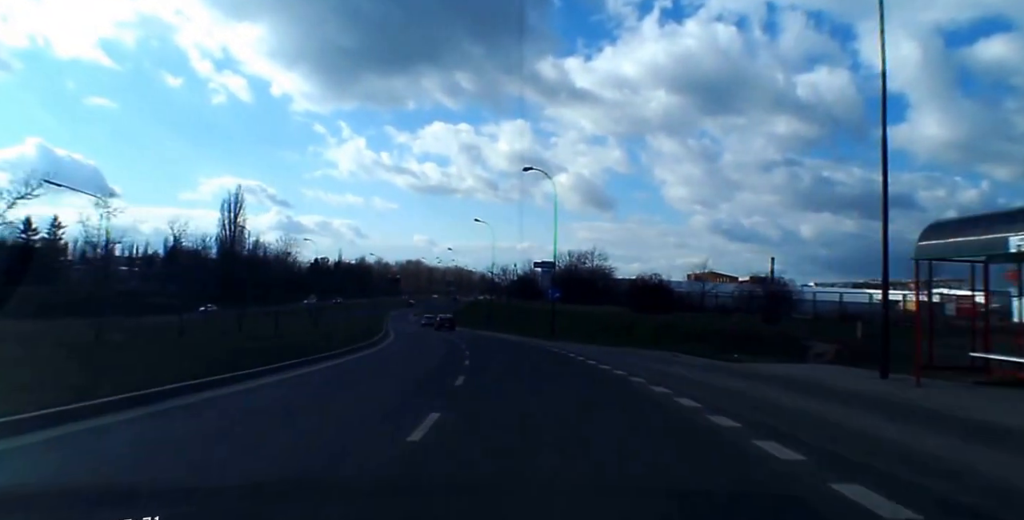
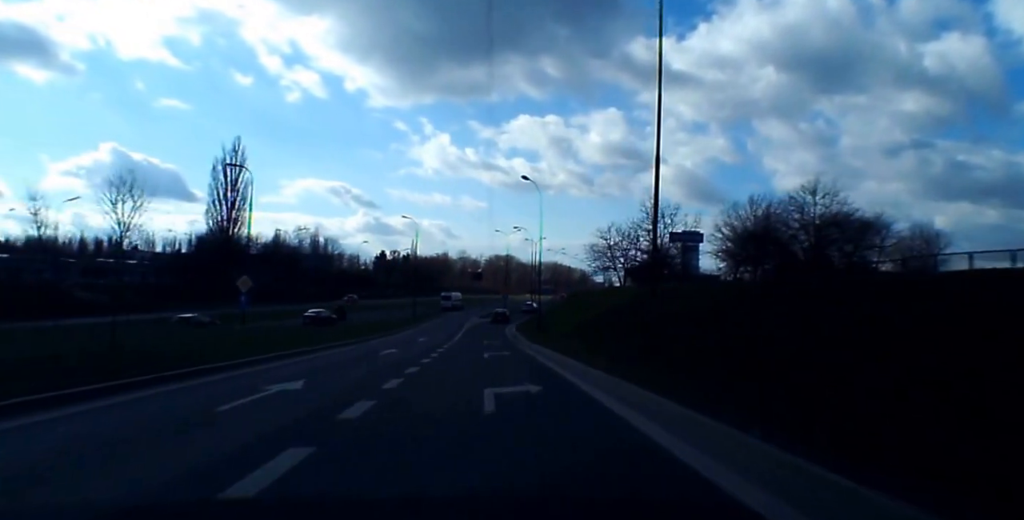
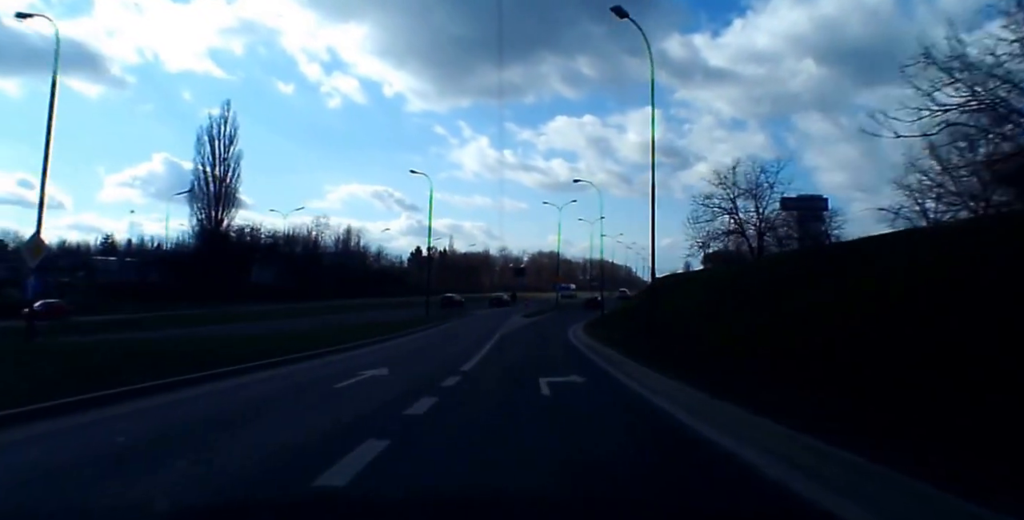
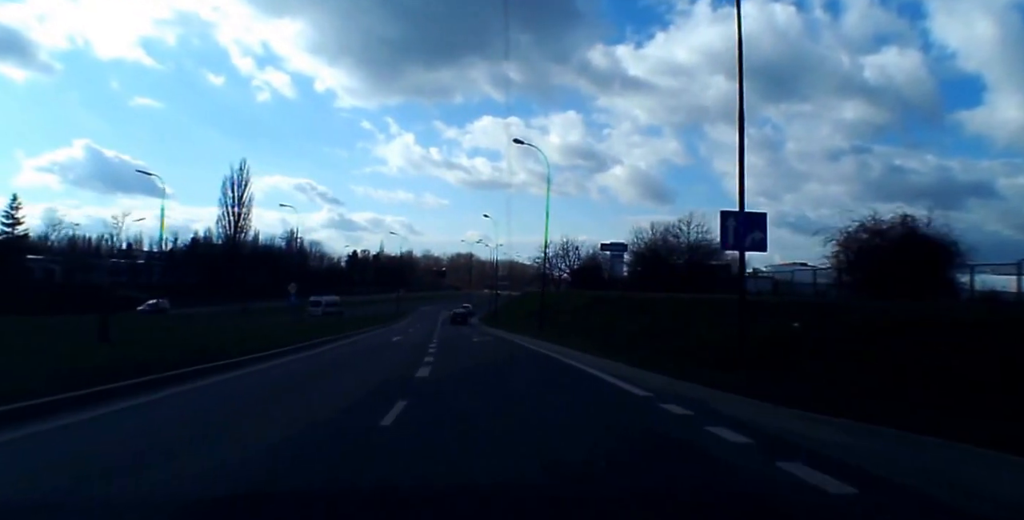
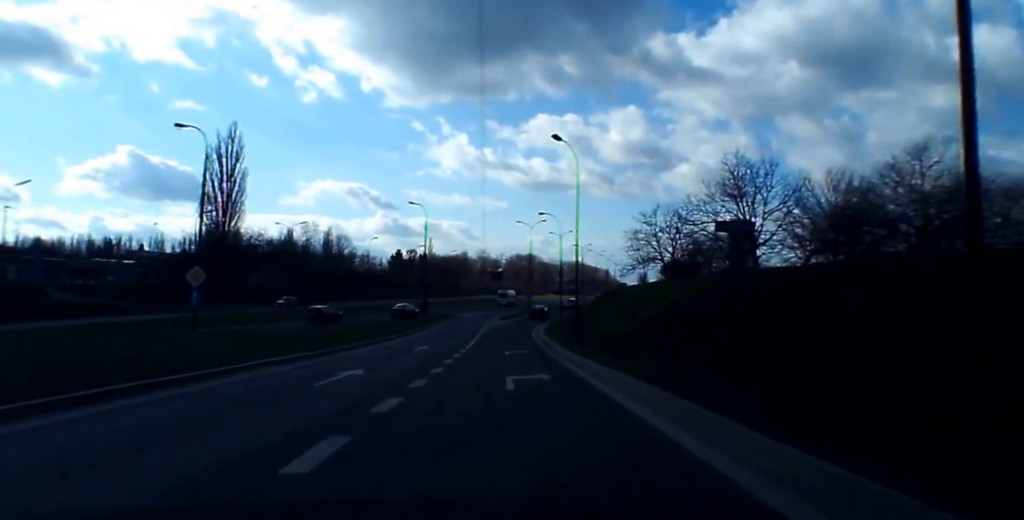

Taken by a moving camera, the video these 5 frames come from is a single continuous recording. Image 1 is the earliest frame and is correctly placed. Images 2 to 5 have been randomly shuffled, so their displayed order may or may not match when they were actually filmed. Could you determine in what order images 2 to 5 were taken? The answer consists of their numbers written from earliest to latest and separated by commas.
4, 2, 5, 3
